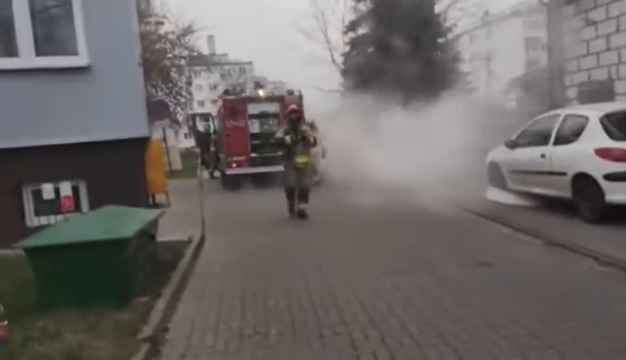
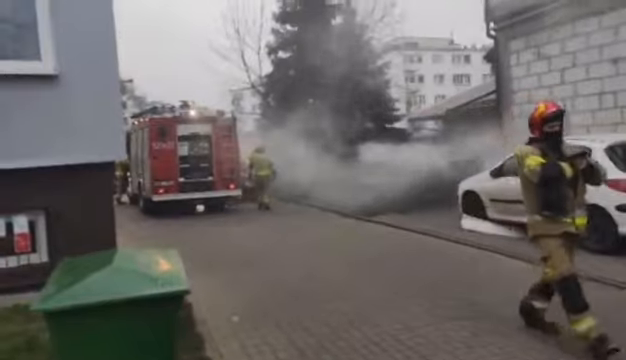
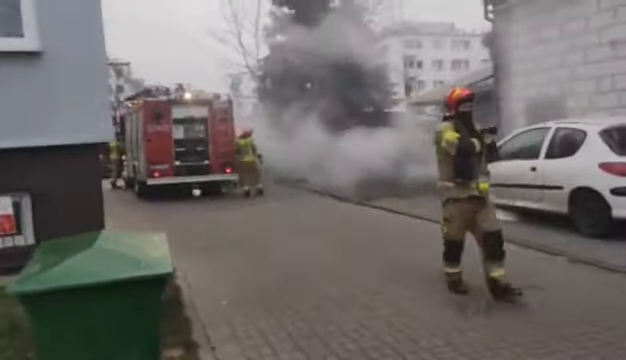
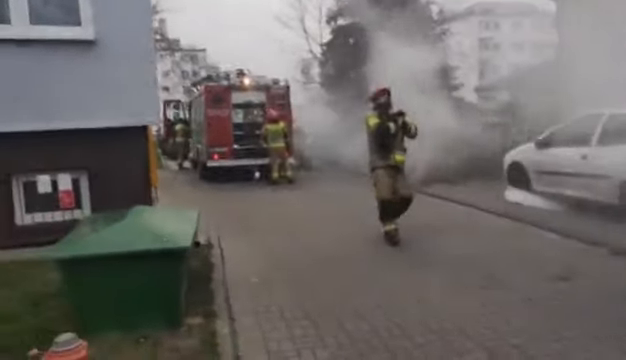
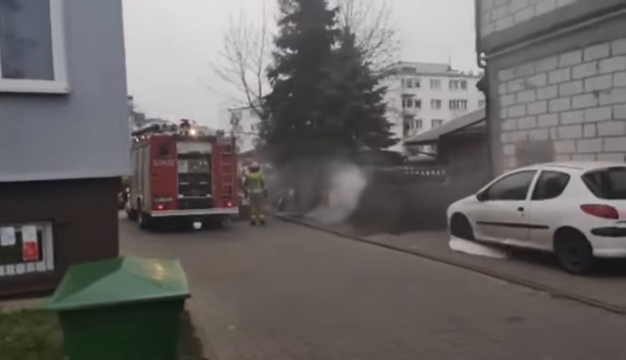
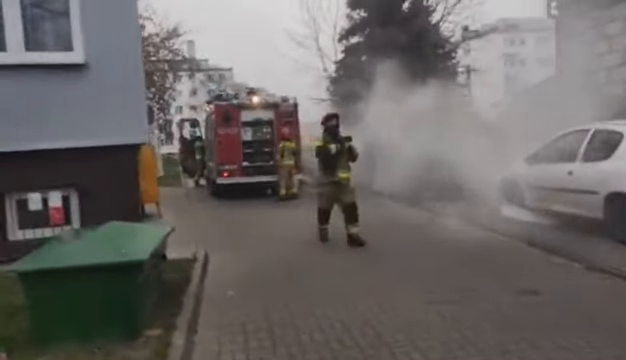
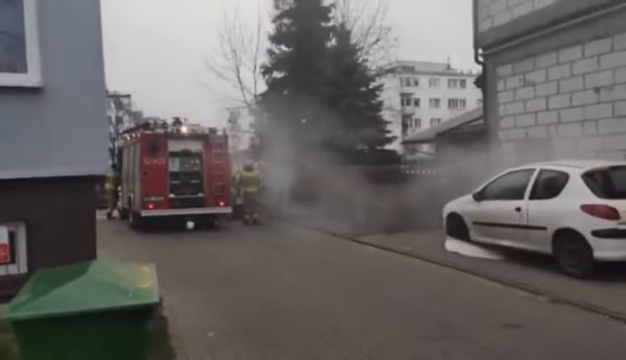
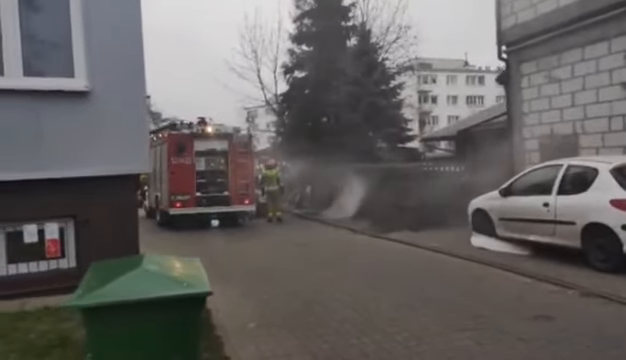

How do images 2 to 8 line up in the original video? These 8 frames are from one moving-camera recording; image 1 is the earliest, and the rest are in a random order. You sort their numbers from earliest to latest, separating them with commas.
6, 4, 3, 2, 7, 8, 5
